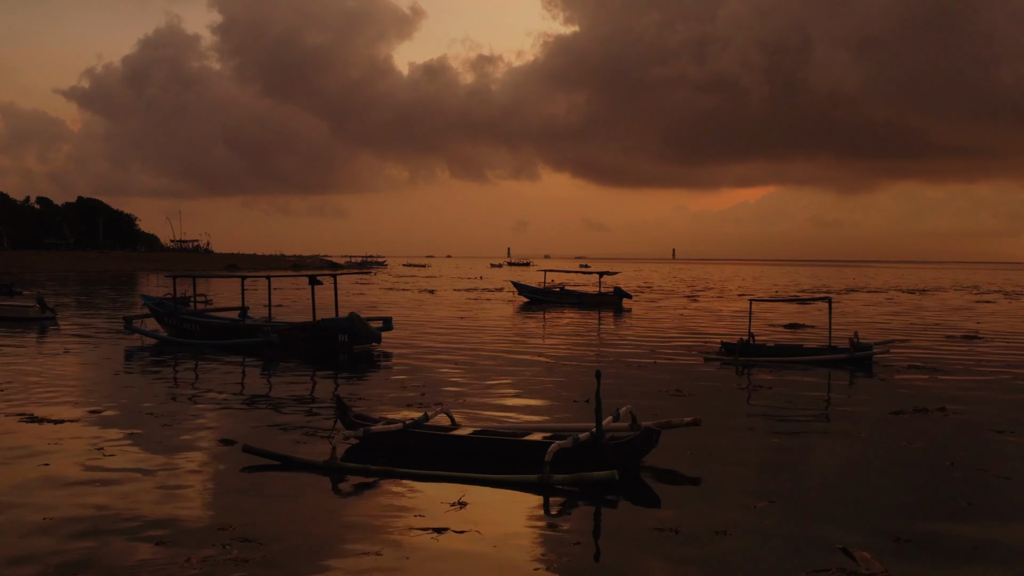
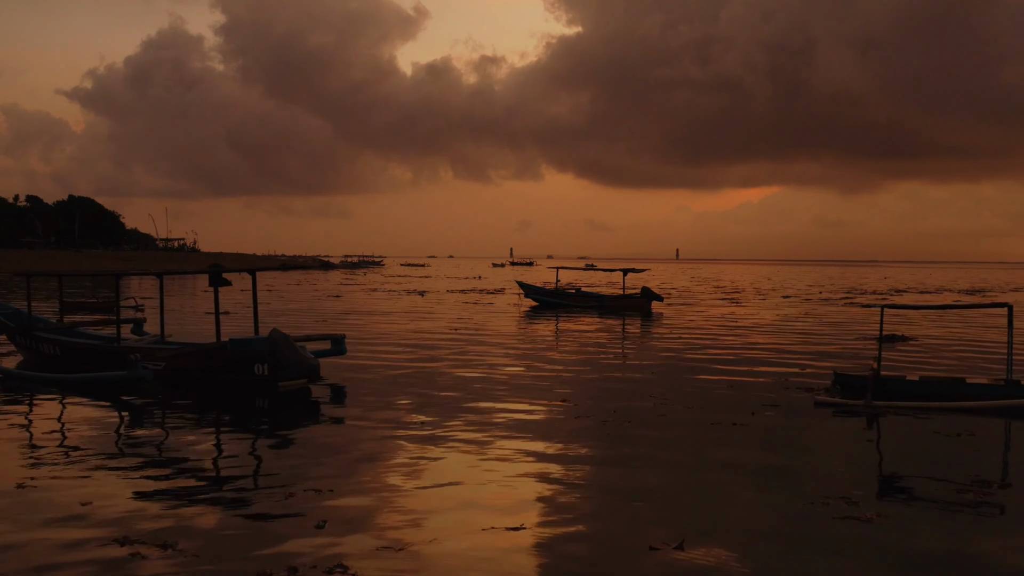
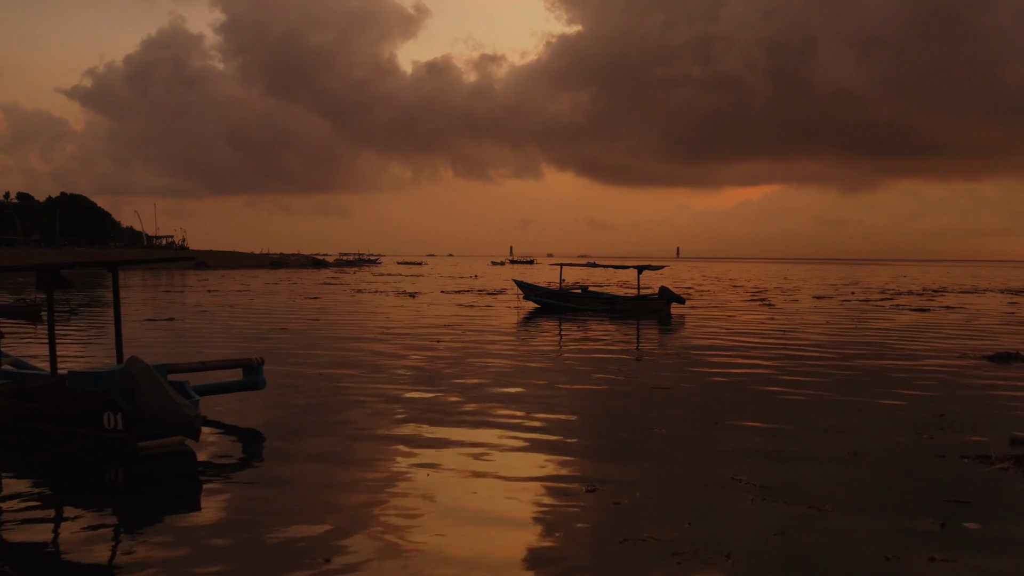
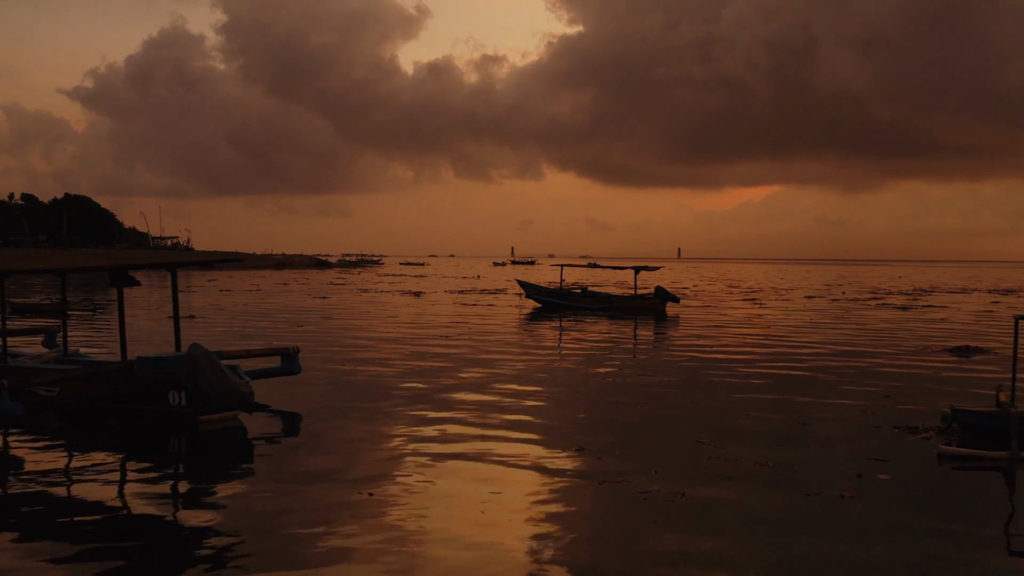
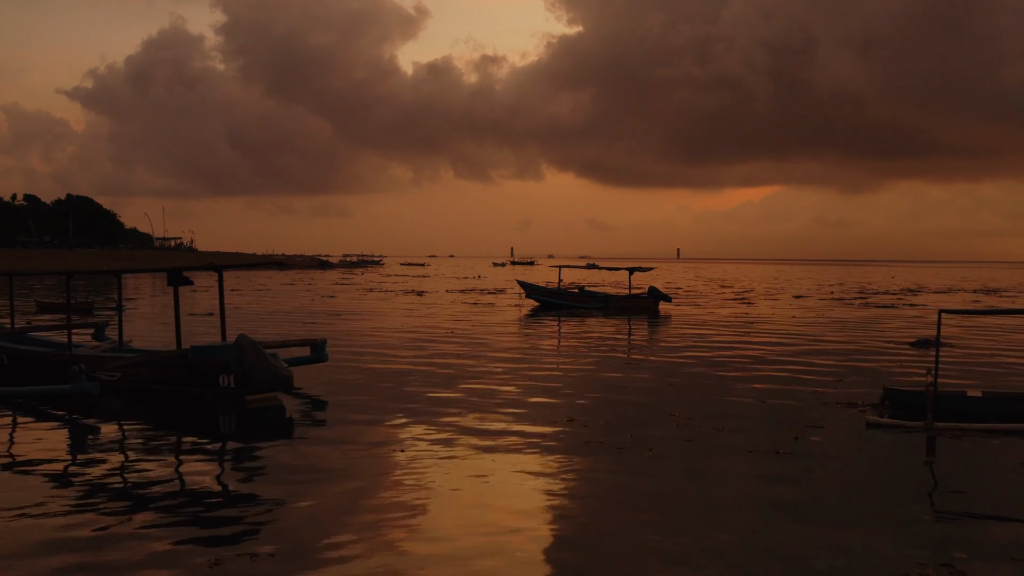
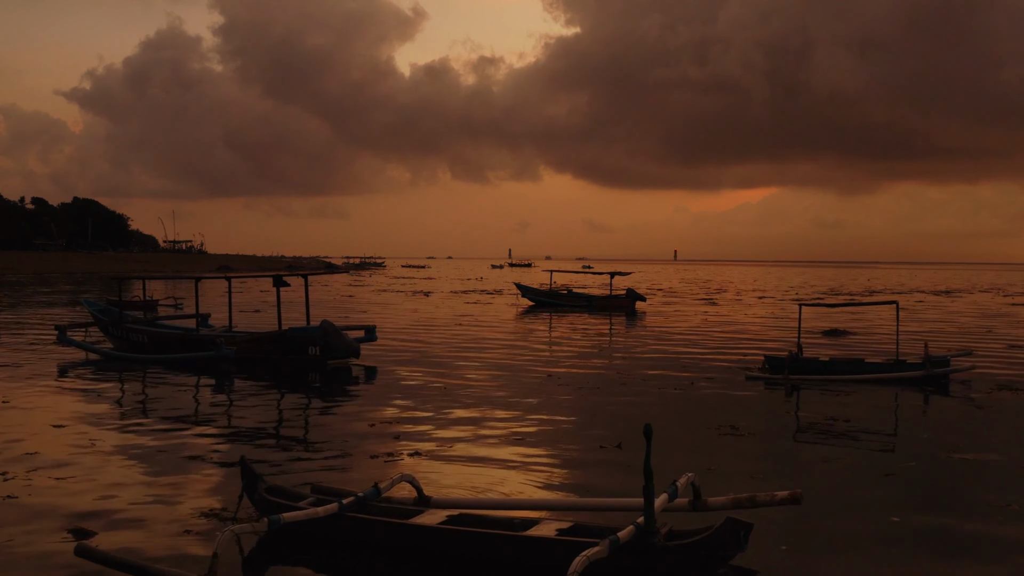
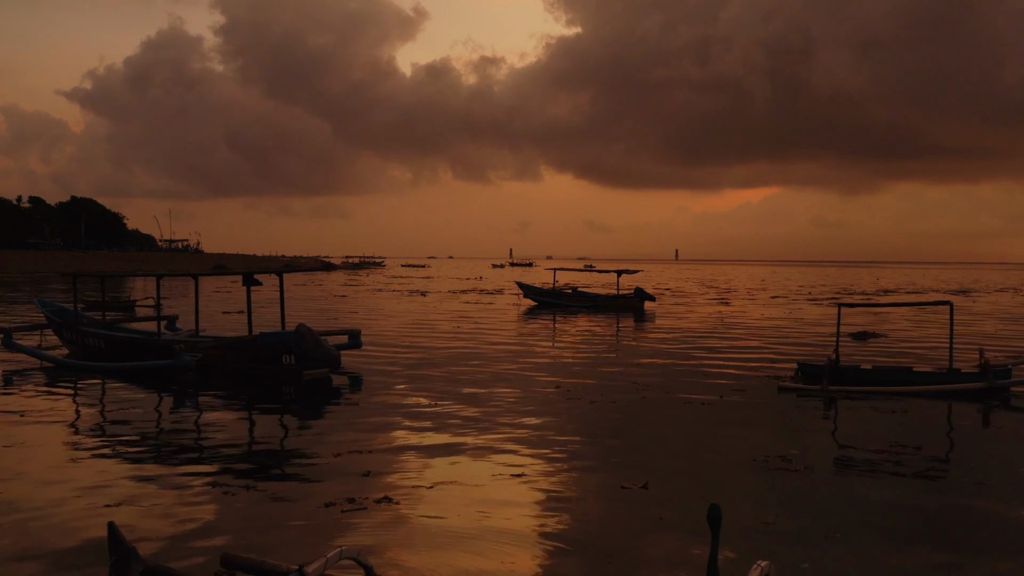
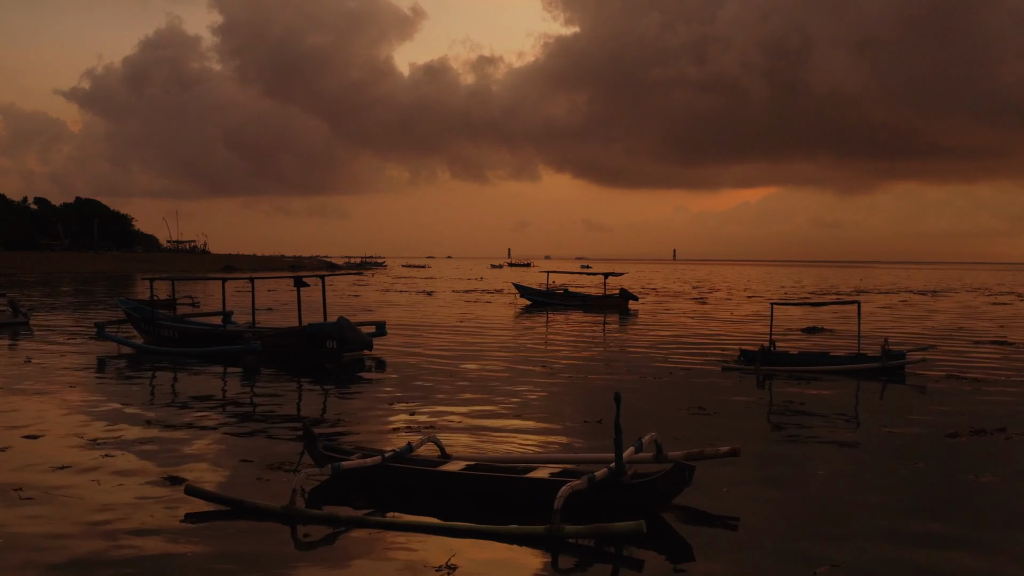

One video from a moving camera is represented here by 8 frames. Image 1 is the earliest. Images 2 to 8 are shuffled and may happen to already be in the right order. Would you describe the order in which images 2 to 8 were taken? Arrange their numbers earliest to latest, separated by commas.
8, 6, 7, 2, 5, 4, 3
